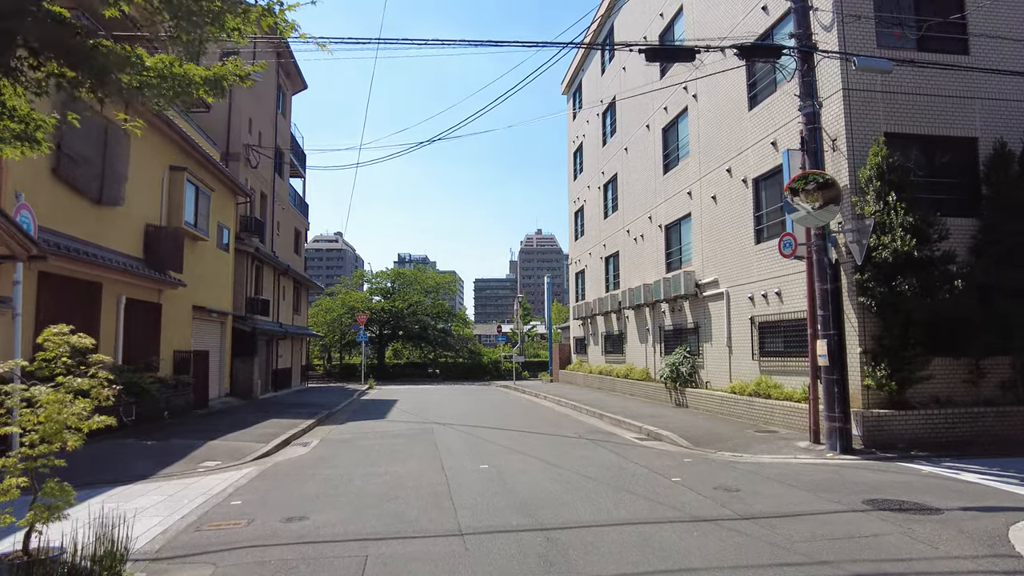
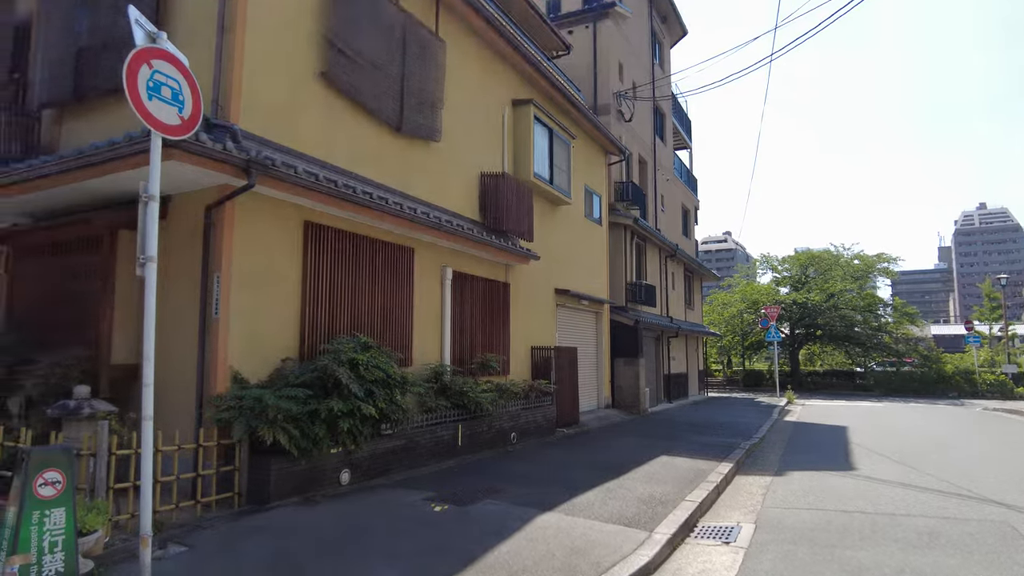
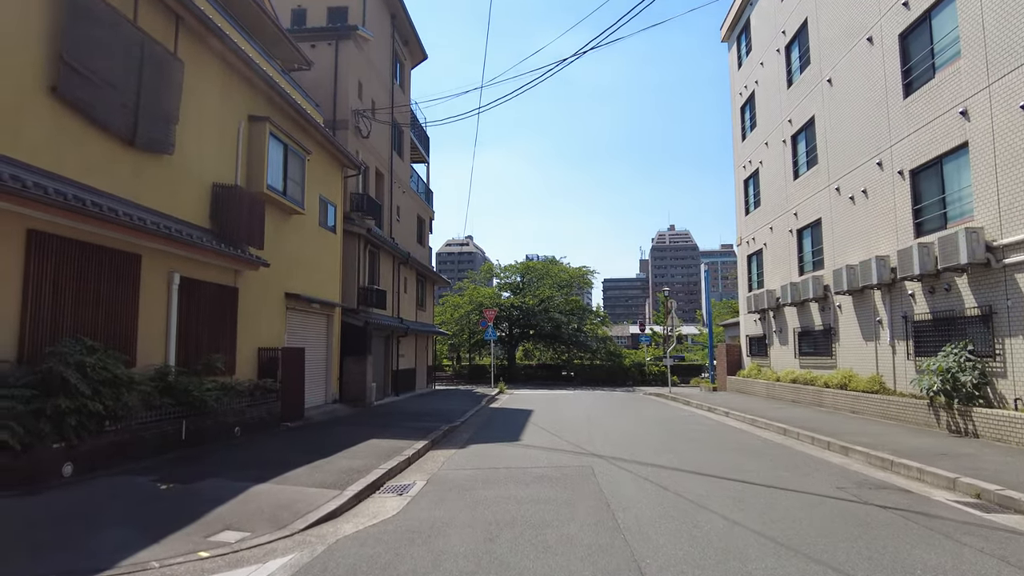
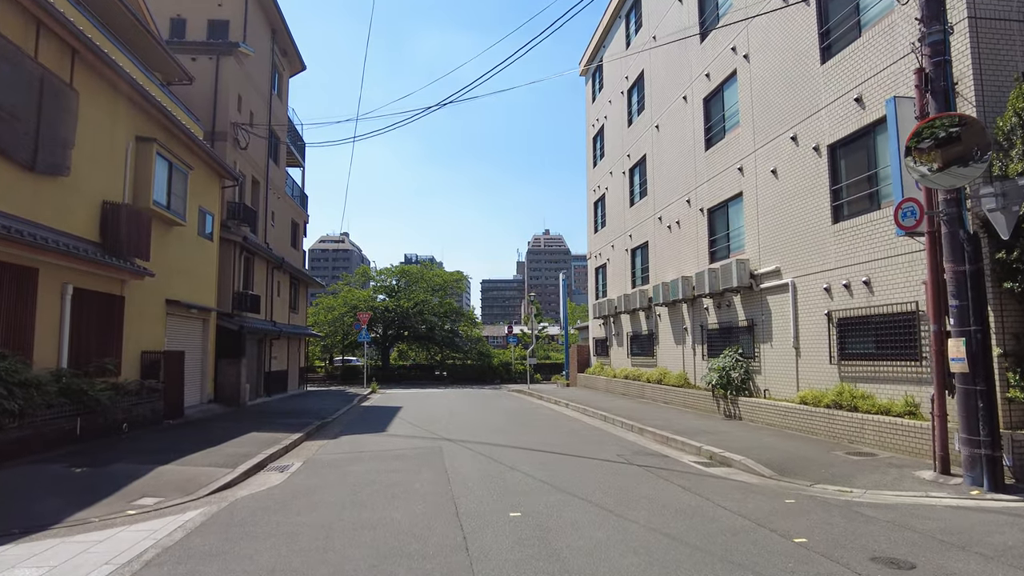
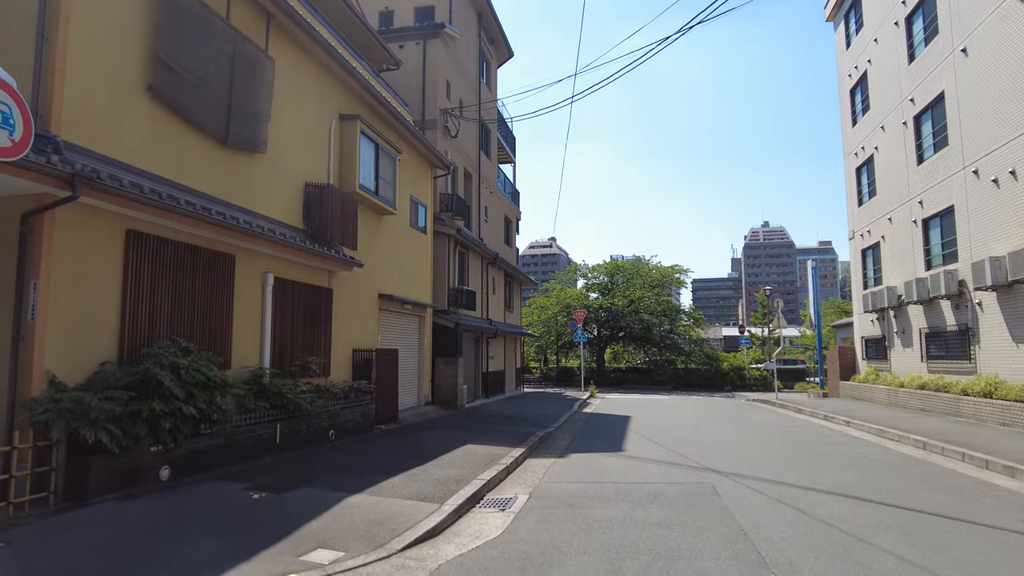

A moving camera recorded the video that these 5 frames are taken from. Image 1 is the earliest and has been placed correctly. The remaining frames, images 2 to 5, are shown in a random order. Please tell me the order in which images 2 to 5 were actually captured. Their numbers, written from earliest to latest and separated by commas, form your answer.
4, 3, 5, 2
